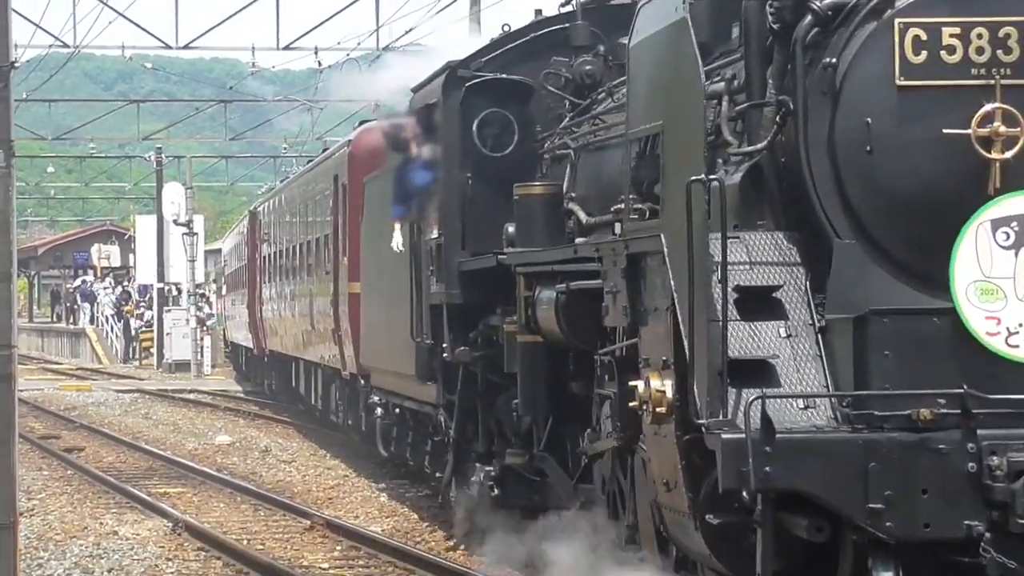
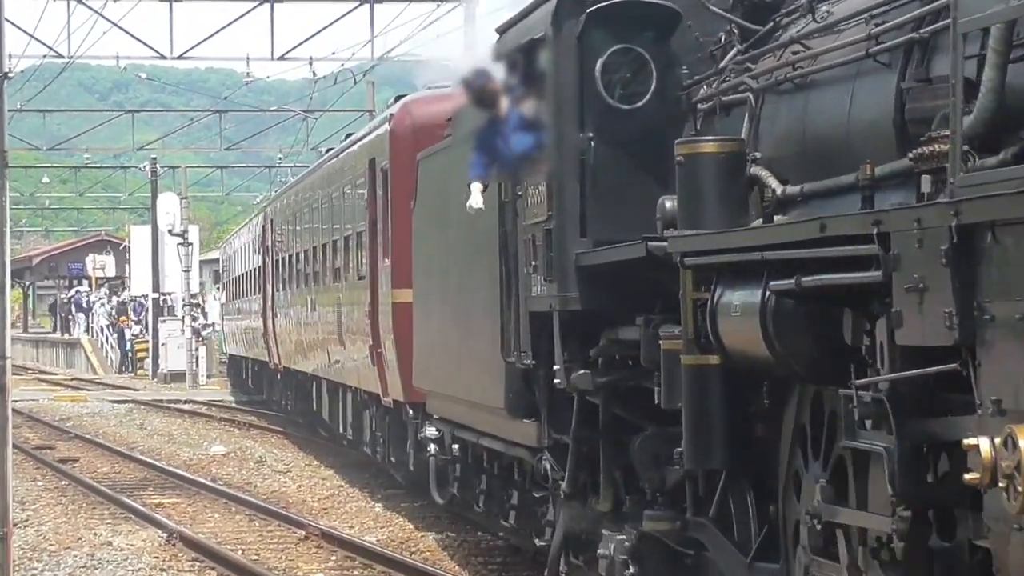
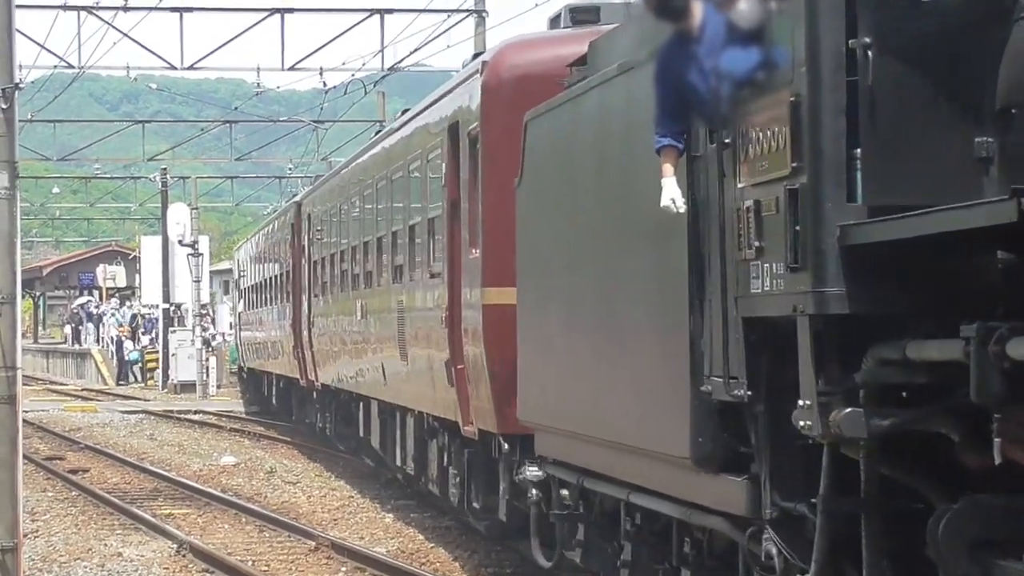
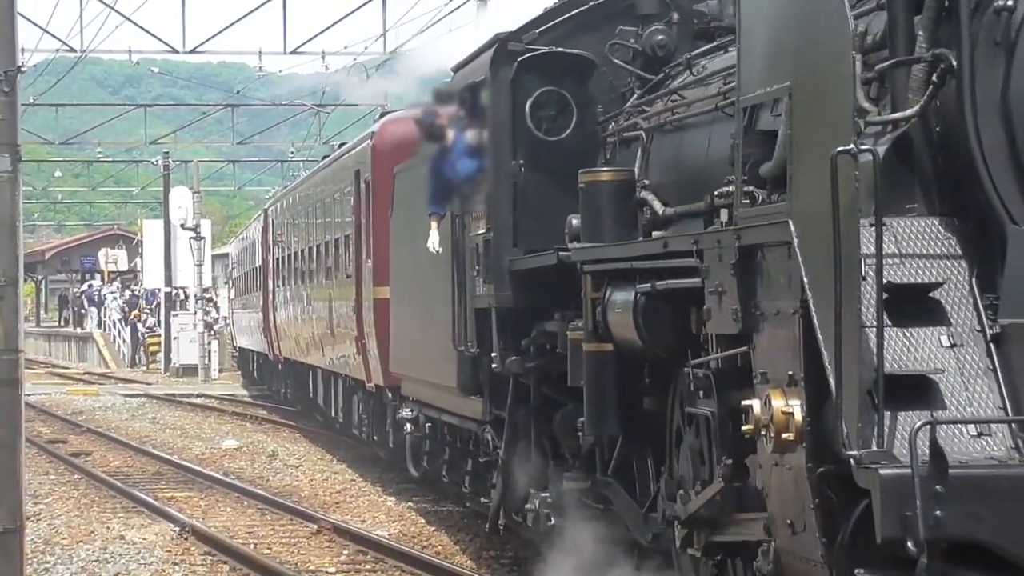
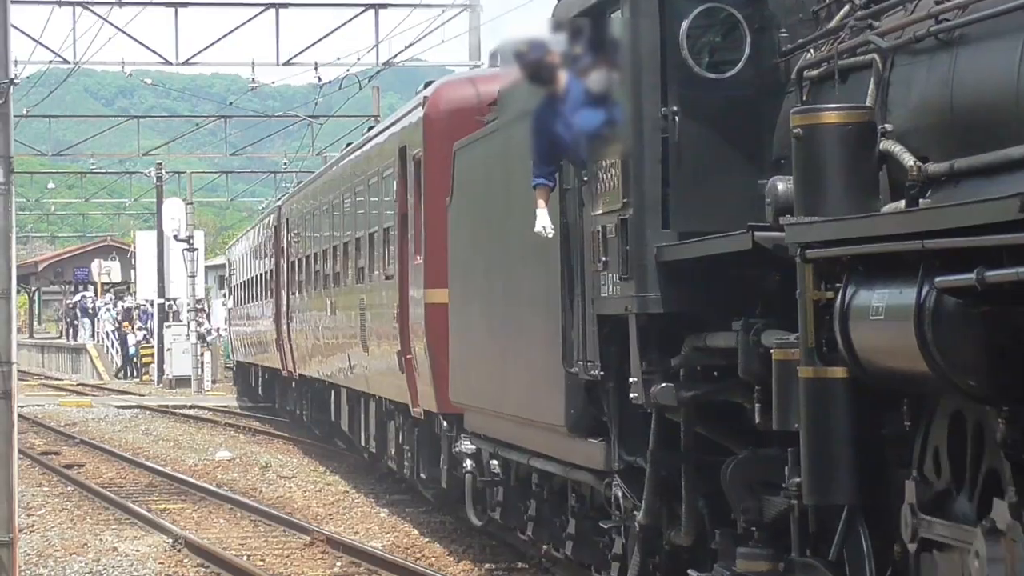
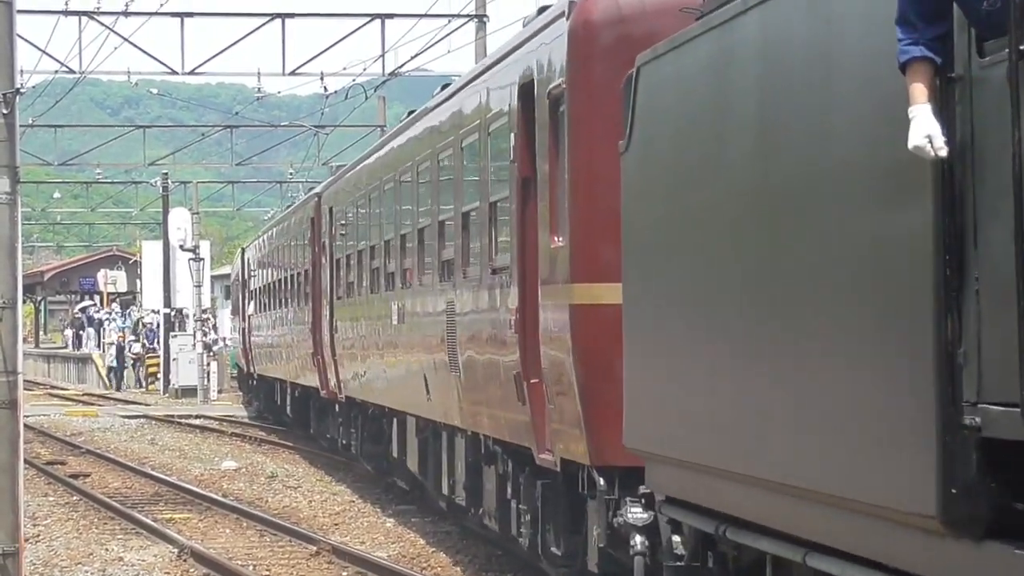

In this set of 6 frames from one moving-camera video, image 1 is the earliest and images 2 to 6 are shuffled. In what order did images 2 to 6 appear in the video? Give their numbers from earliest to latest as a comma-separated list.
4, 2, 5, 3, 6
